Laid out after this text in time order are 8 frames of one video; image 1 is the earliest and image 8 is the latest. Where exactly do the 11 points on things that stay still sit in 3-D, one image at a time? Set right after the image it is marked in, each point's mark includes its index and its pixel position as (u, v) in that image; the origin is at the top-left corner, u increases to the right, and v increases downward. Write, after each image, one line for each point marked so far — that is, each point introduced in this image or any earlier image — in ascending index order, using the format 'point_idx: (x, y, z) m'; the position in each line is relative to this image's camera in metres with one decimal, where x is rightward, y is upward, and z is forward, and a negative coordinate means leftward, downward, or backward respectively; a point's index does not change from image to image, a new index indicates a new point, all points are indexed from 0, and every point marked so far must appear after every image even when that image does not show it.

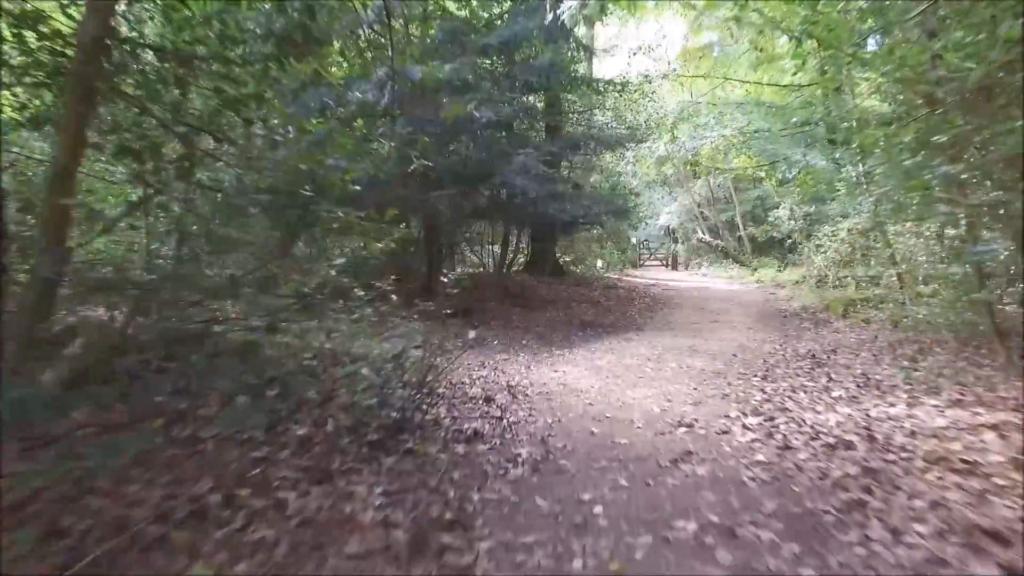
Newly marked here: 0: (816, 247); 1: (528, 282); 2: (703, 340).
0: (+6.5, +0.9, +18.4) m
1: (+0.3, +0.1, +16.6) m
2: (+2.2, -0.6, +9.8) m
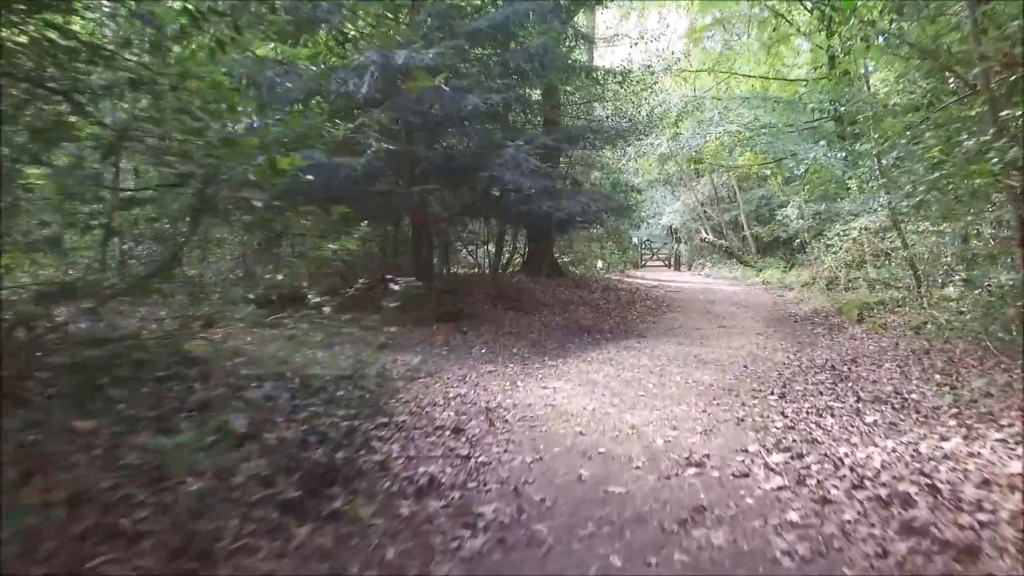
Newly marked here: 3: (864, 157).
0: (+6.5, +0.8, +17.6) m
1: (+0.2, +0.1, +15.8) m
2: (+2.1, -0.7, +9.0) m
3: (+5.2, +1.9, +12.7) m
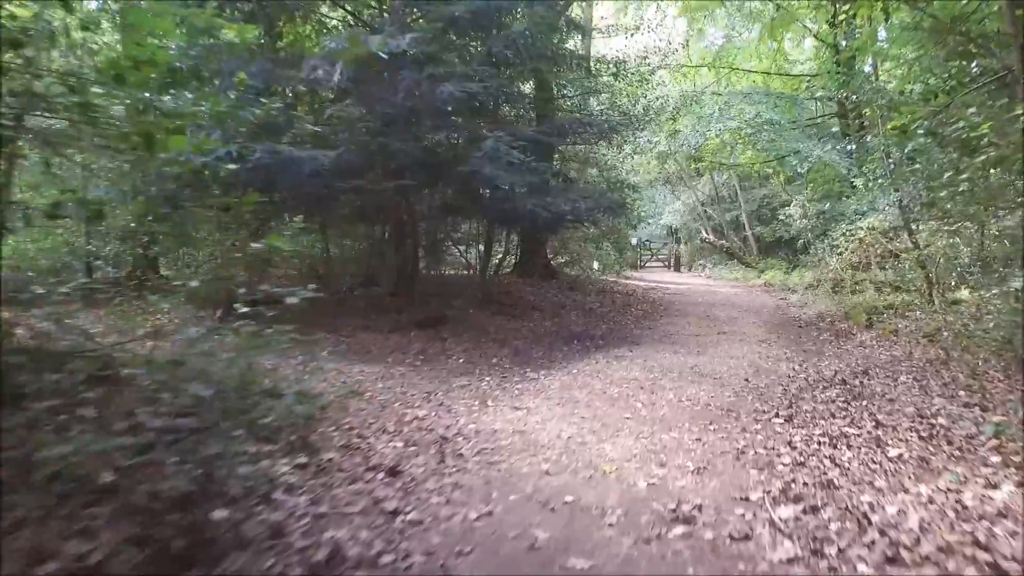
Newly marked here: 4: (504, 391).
0: (+6.3, +0.8, +16.9) m
1: (+0.1, 0.0, +15.1) m
2: (+1.9, -0.7, +8.3) m
3: (+5.0, +1.9, +11.9) m
4: (-0.1, -0.8, +6.3) m
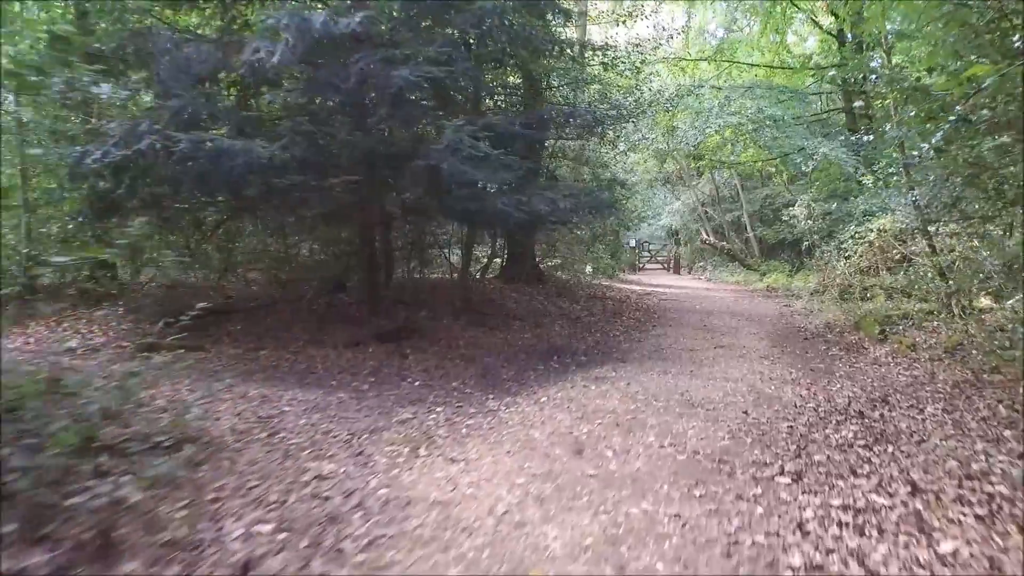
0: (+6.0, +0.7, +15.8) m
1: (-0.2, -0.1, +14.0) m
2: (+1.6, -0.8, +7.2) m
3: (+4.7, +1.8, +10.8) m
4: (-0.4, -0.9, +5.2) m
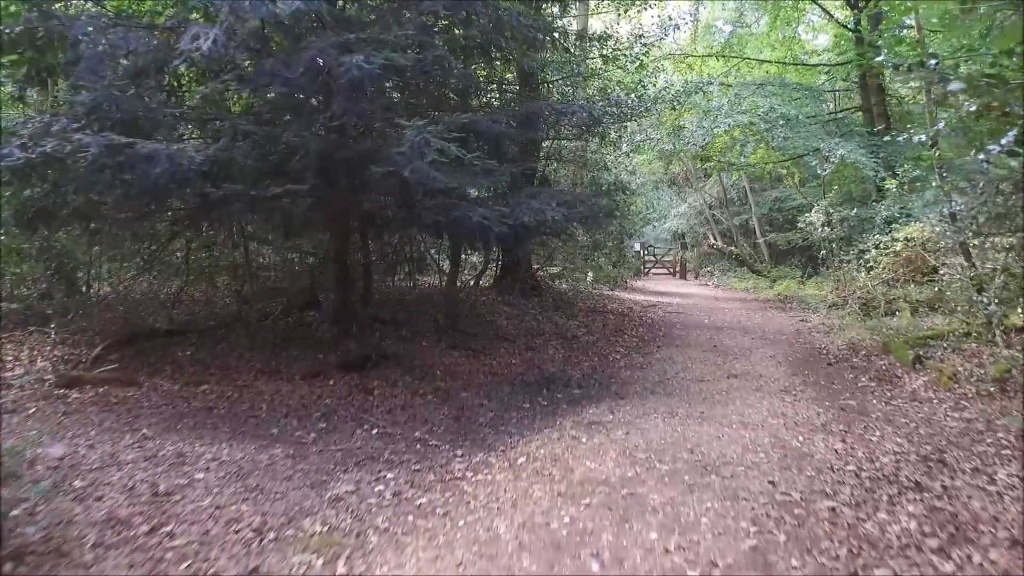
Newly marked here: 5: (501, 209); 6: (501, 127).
0: (+5.9, +0.5, +14.6) m
1: (-0.4, -0.3, +12.8) m
2: (+1.4, -1.0, +6.0) m
3: (+4.6, +1.6, +9.6) m
4: (-0.6, -1.1, +4.0) m
5: (-0.1, +0.7, +7.5) m
6: (-0.1, +1.6, +8.4) m
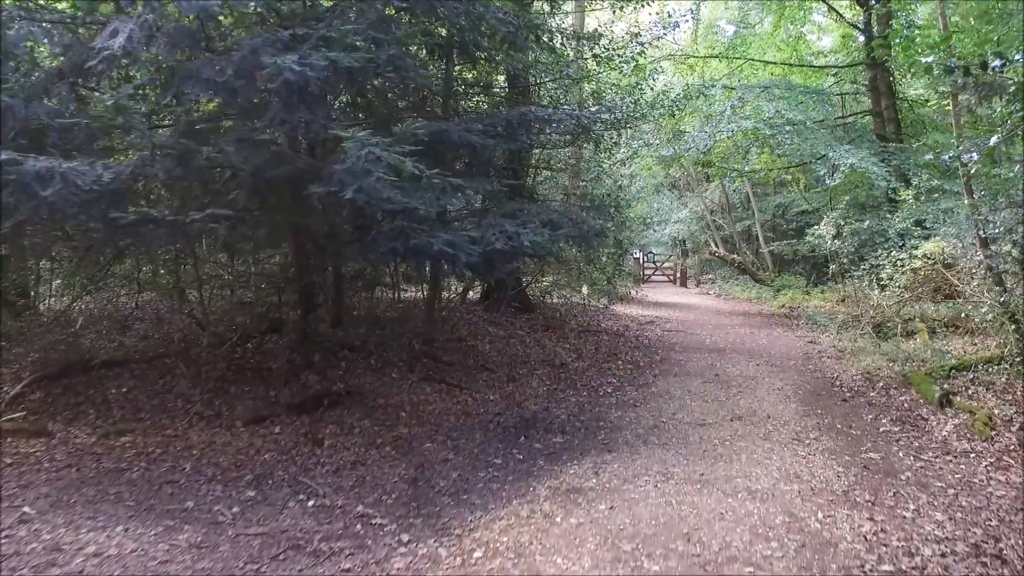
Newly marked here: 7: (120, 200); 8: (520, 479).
0: (+5.7, +0.2, +13.6) m
1: (-0.6, -0.5, +11.9) m
2: (+1.2, -1.3, +5.0) m
3: (+4.4, +1.3, +8.7) m
4: (-0.8, -1.3, +3.1) m
5: (-0.3, +0.4, +6.5) m
6: (-0.3, +1.3, +7.4) m
7: (-2.5, +0.6, +5.6) m
8: (+0.1, -1.3, +5.7) m
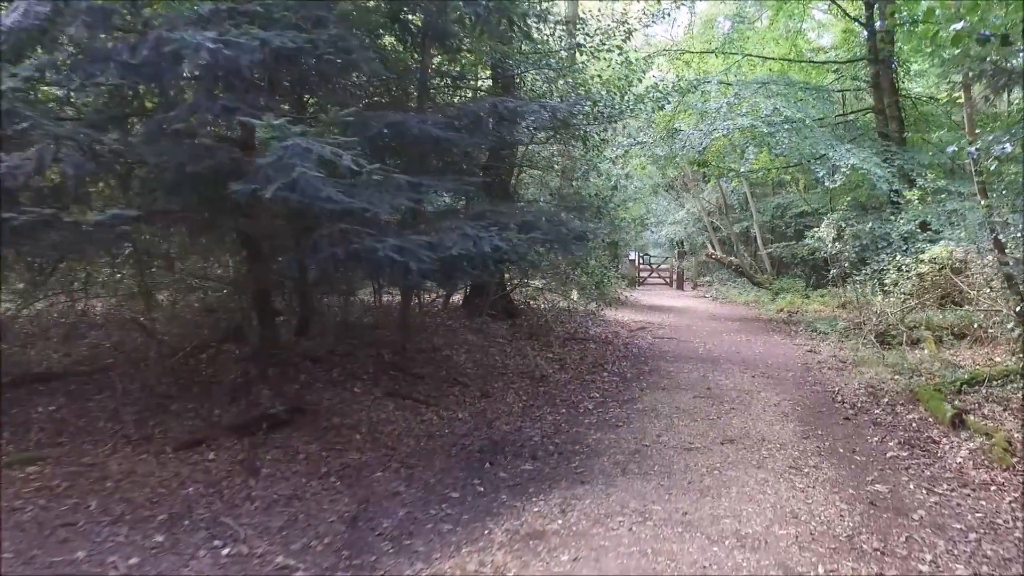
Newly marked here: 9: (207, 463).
0: (+5.4, +0.1, +12.8) m
1: (-0.8, -0.6, +11.1) m
2: (+0.9, -1.3, +4.3) m
3: (+4.1, +1.2, +7.9) m
4: (-1.0, -1.4, +2.3) m
5: (-0.6, +0.4, +5.8) m
6: (-0.6, +1.2, +6.7) m
7: (-2.8, +0.5, +4.8) m
8: (-0.2, -1.3, +5.0) m
9: (-2.1, -1.2, +5.9) m
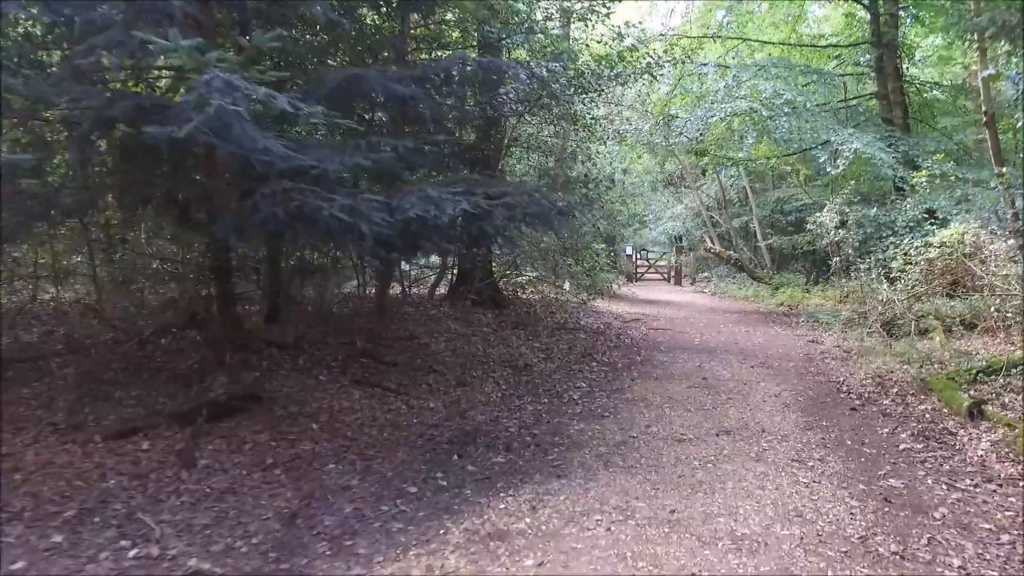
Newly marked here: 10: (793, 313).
0: (+5.2, +0.3, +12.2) m
1: (-1.0, -0.4, +10.5) m
2: (+0.7, -1.1, +3.6) m
3: (+3.9, +1.4, +7.3) m
4: (-1.2, -1.2, +1.7) m
5: (-0.8, +0.5, +5.1) m
6: (-0.8, +1.4, +6.1) m
7: (-3.0, +0.7, +4.2) m
8: (-0.4, -1.1, +4.3) m
9: (-2.3, -1.0, +5.2) m
10: (+5.2, -0.5, +15.9) m
